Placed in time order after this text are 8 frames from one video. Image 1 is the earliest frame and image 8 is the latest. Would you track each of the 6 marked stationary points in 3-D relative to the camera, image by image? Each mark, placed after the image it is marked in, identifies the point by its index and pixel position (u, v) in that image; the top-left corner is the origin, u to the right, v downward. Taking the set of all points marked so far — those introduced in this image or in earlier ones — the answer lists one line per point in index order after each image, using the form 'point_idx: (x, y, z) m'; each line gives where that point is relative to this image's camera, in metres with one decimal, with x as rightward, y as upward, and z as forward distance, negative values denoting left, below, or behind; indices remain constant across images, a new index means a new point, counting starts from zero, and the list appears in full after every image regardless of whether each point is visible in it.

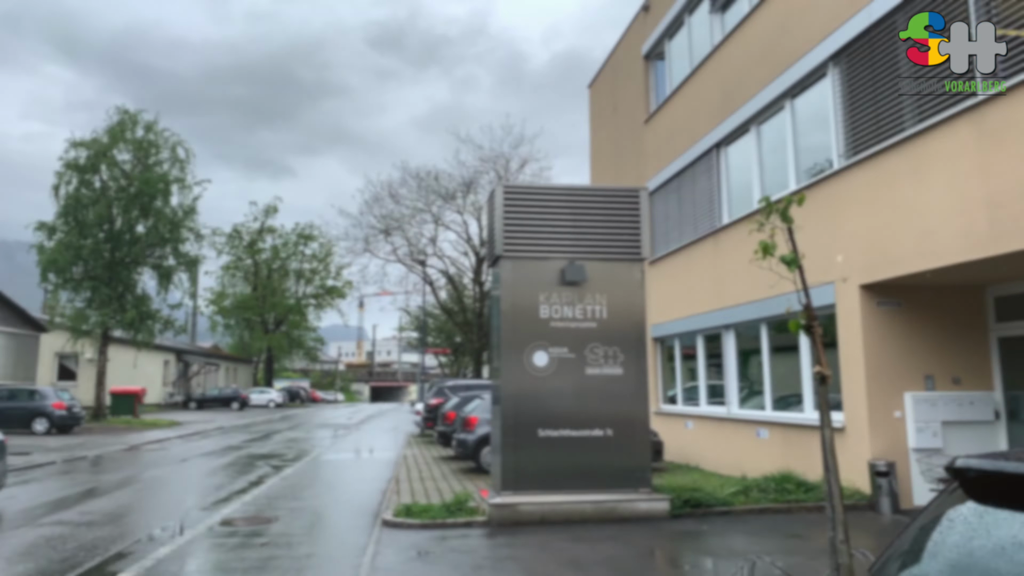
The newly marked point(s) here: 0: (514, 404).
0: (0.0, -1.3, +8.4) m
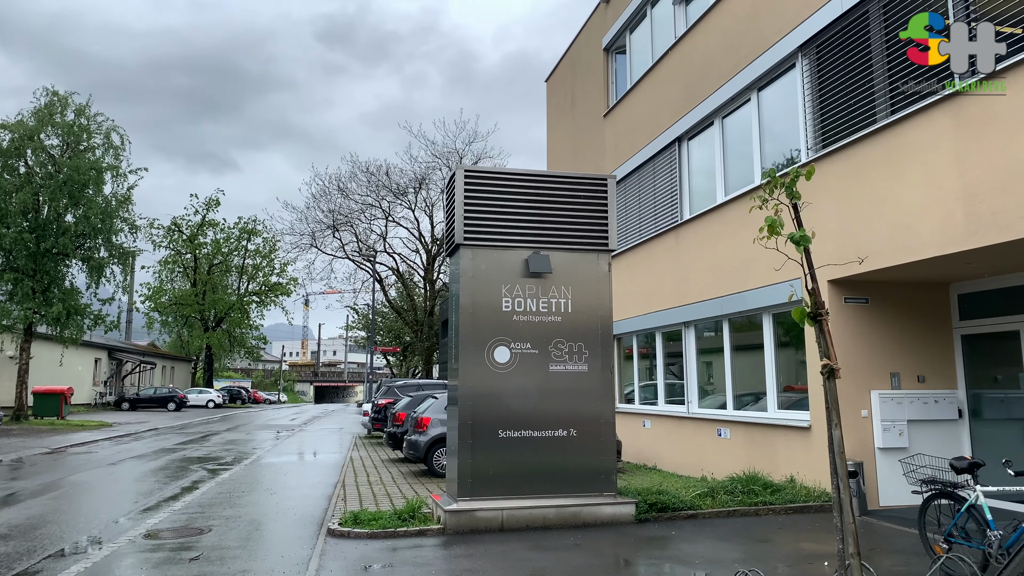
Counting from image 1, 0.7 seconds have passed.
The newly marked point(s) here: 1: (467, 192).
0: (-0.4, -1.2, +7.8) m
1: (-0.5, +1.1, +8.1) m
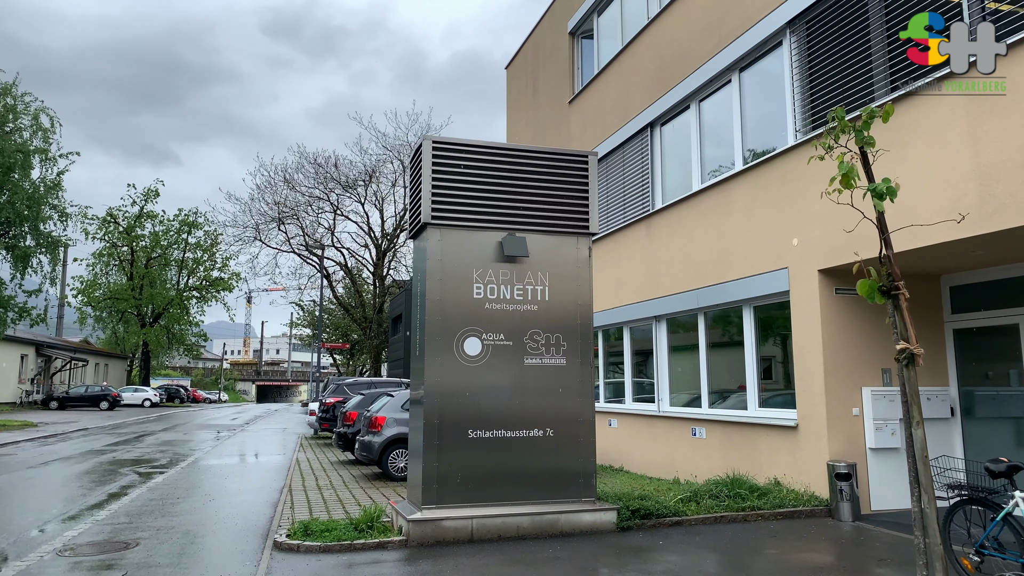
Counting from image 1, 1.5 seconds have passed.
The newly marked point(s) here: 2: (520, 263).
0: (-0.7, -1.1, +7.0) m
1: (-0.8, +1.2, +7.3) m
2: (+0.1, +0.3, +7.4) m
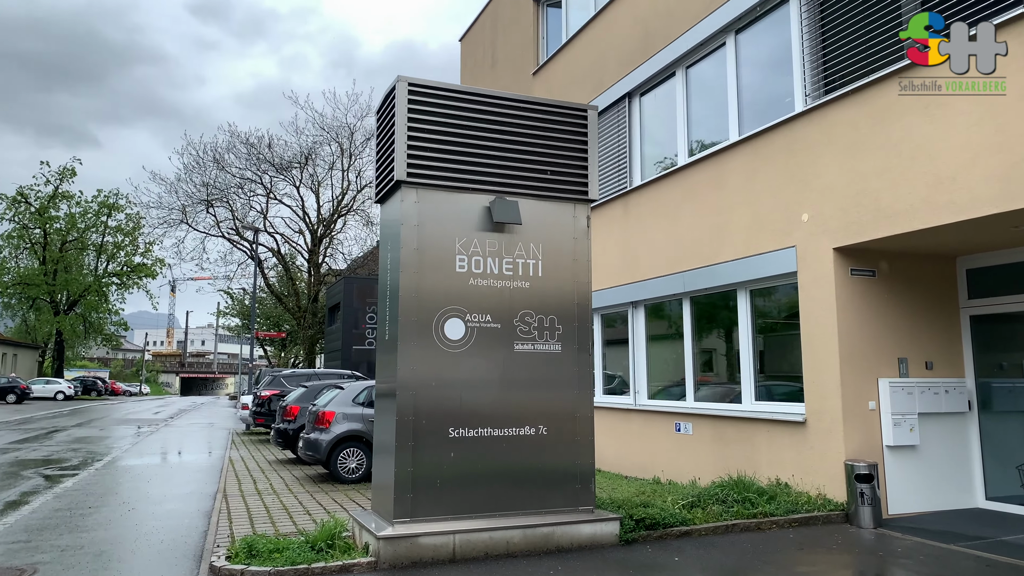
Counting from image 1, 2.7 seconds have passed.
0: (-0.8, -0.8, +5.9) m
1: (-0.8, +1.5, +6.1) m
2: (0.0, +0.5, +6.3) m
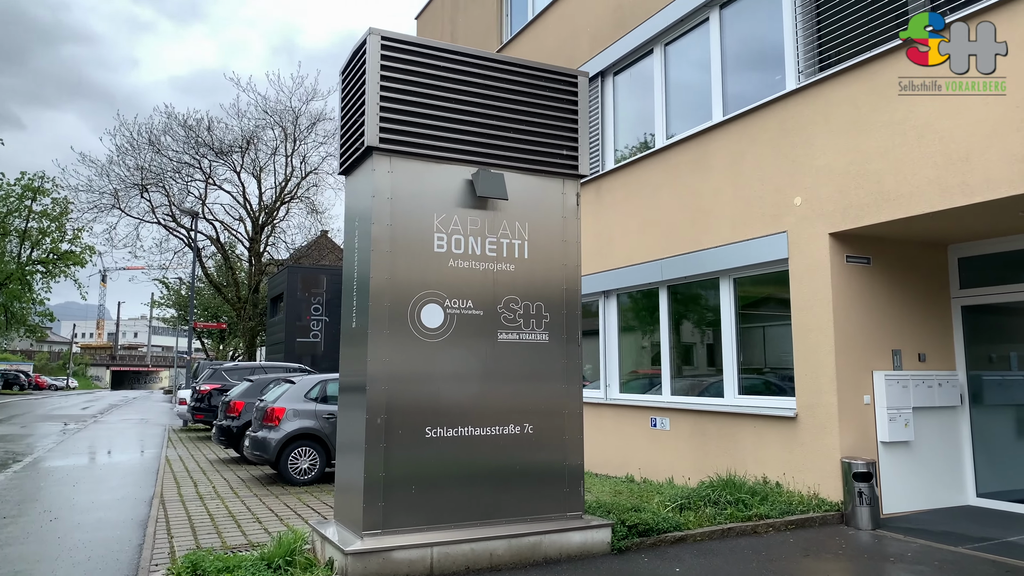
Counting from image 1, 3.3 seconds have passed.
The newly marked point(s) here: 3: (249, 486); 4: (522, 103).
0: (-0.9, -0.7, +5.2) m
1: (-0.9, +1.6, +5.4) m
2: (-0.1, +0.6, +5.7) m
3: (-3.4, -2.5, +9.4) m
4: (+0.1, +1.5, +5.9) m
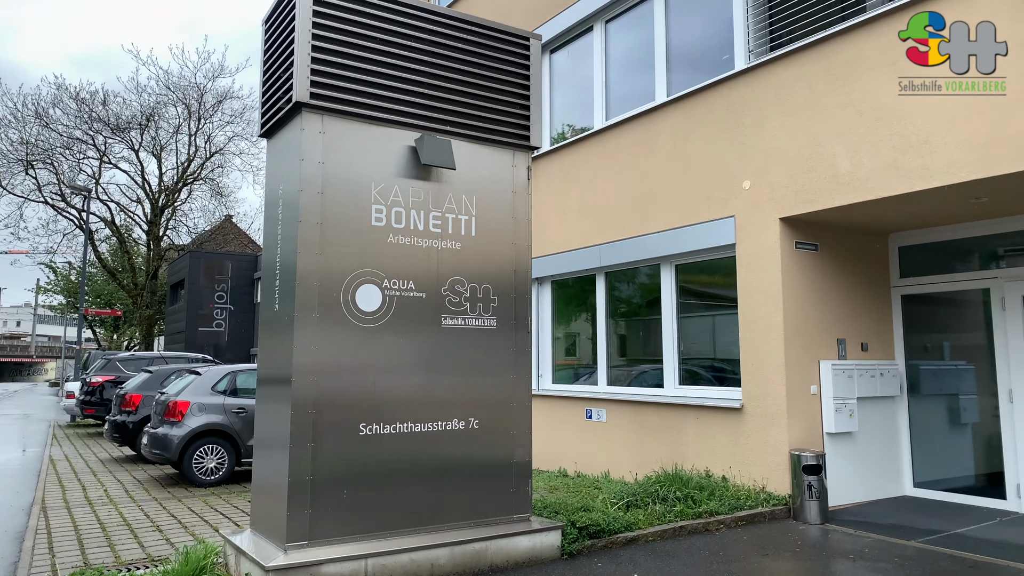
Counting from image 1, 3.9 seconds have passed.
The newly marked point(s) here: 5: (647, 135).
0: (-1.2, -0.6, +4.5) m
1: (-1.3, +1.8, +4.7) m
2: (-0.5, +0.8, +5.1) m
3: (-4.2, -2.3, +8.4) m
4: (-0.3, +1.6, +5.3) m
5: (+1.6, +1.8, +8.4) m
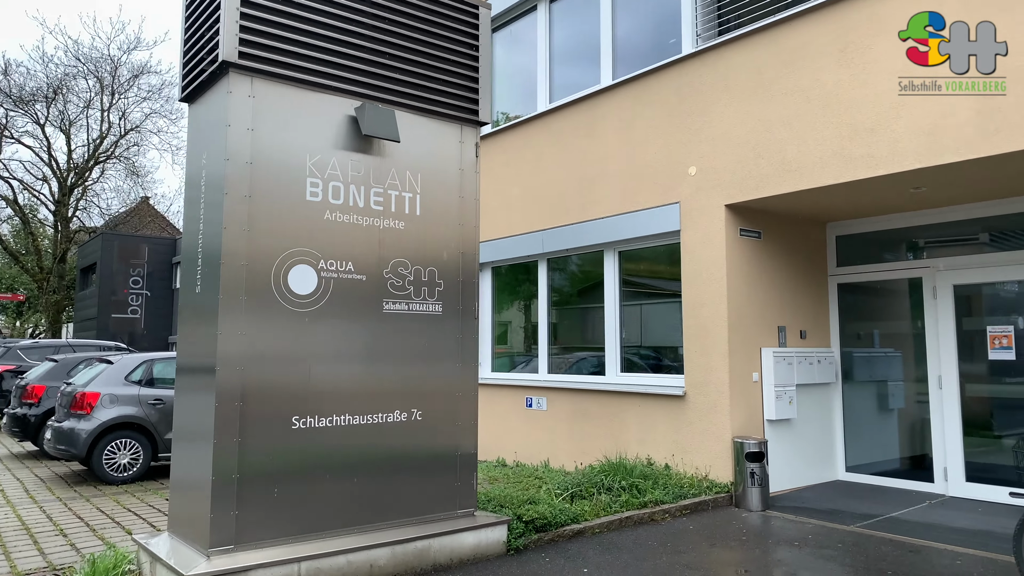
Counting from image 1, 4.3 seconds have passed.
0: (-1.5, -0.5, +4.1) m
1: (-1.5, +1.9, +4.2) m
2: (-0.9, +0.9, +4.7) m
3: (-4.9, -2.1, +7.8) m
4: (-0.7, +1.7, +5.0) m
5: (+0.9, +1.9, +8.2) m
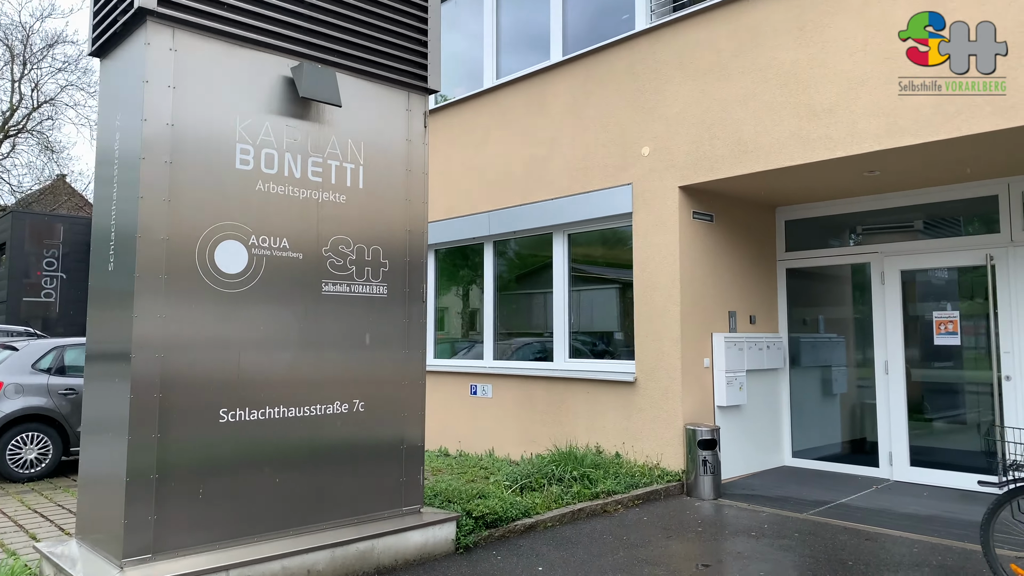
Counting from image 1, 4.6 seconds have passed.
0: (-1.8, -0.3, +3.7) m
1: (-1.8, +2.0, +3.7) m
2: (-1.1, +1.0, +4.3) m
3: (-5.4, -1.9, +7.0) m
4: (-1.0, +1.9, +4.5) m
5: (+0.3, +2.1, +7.9) m
